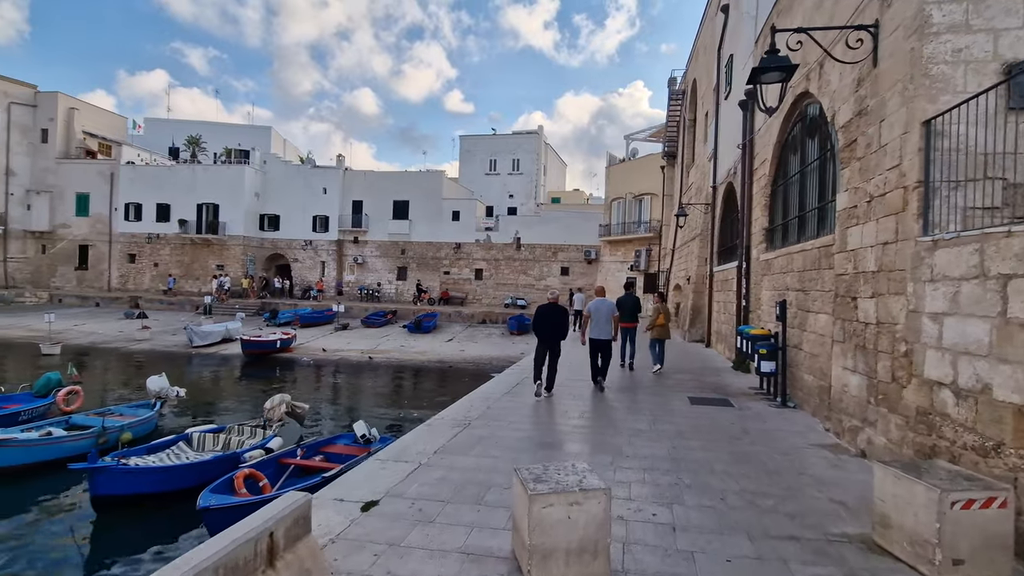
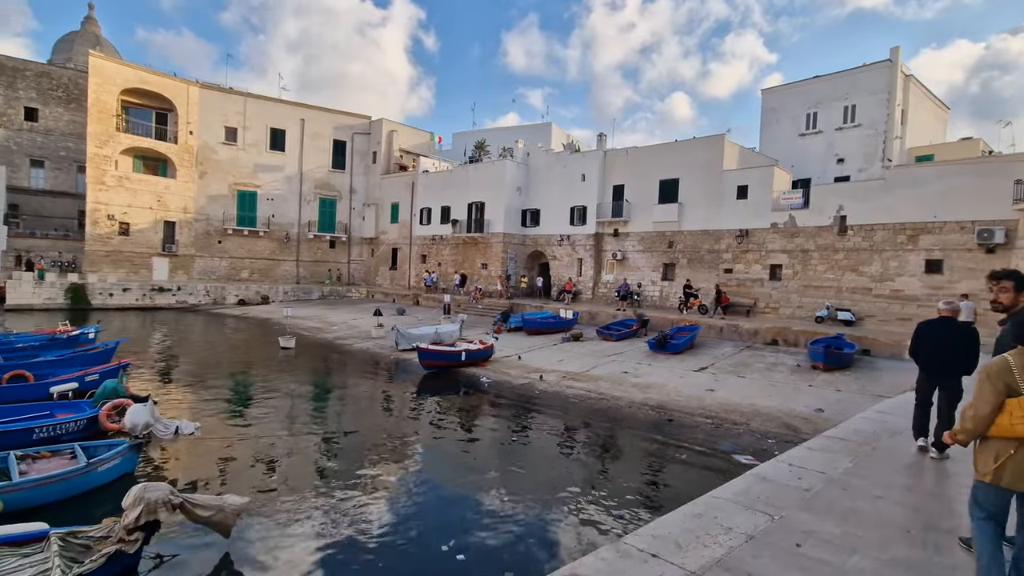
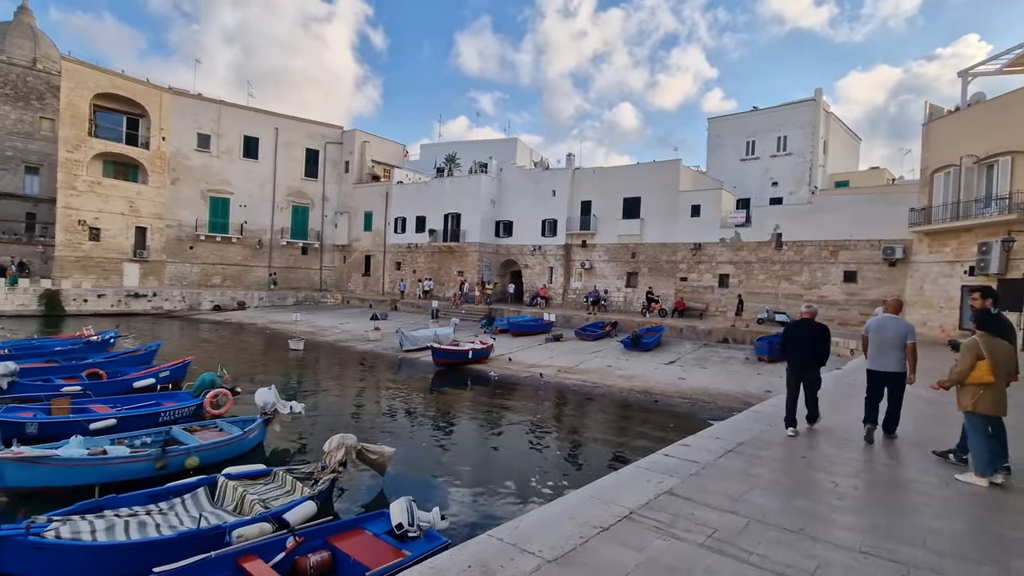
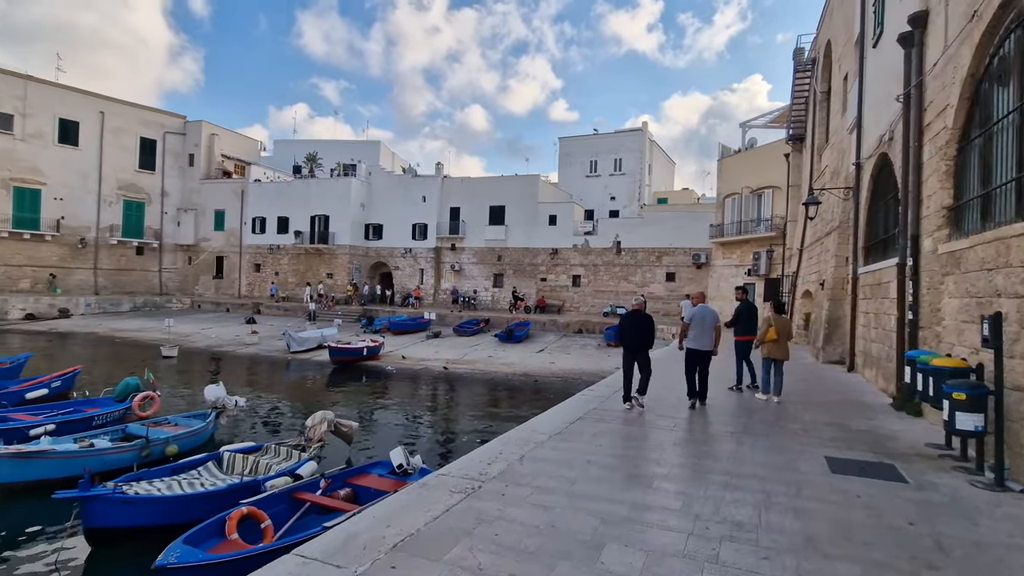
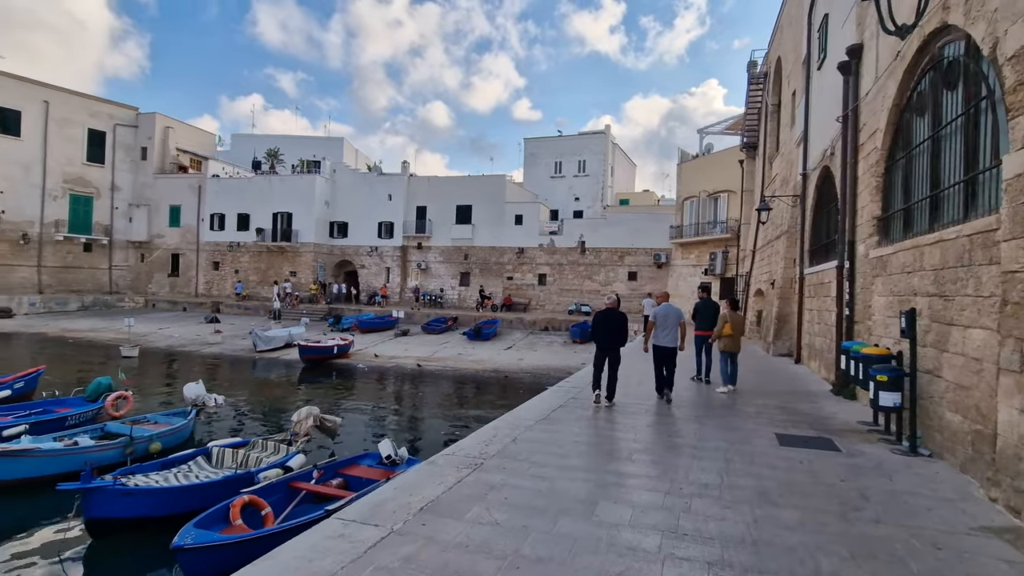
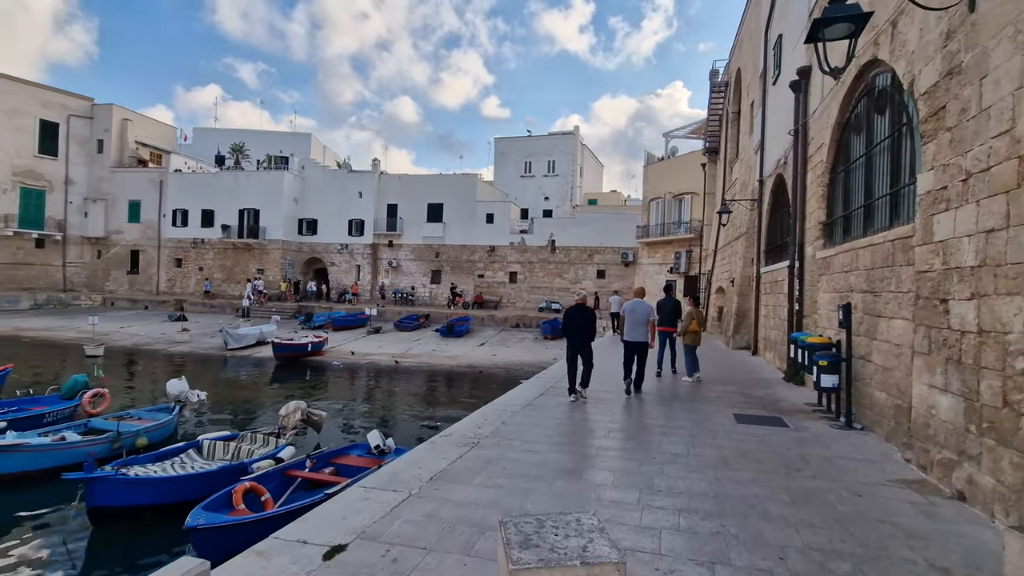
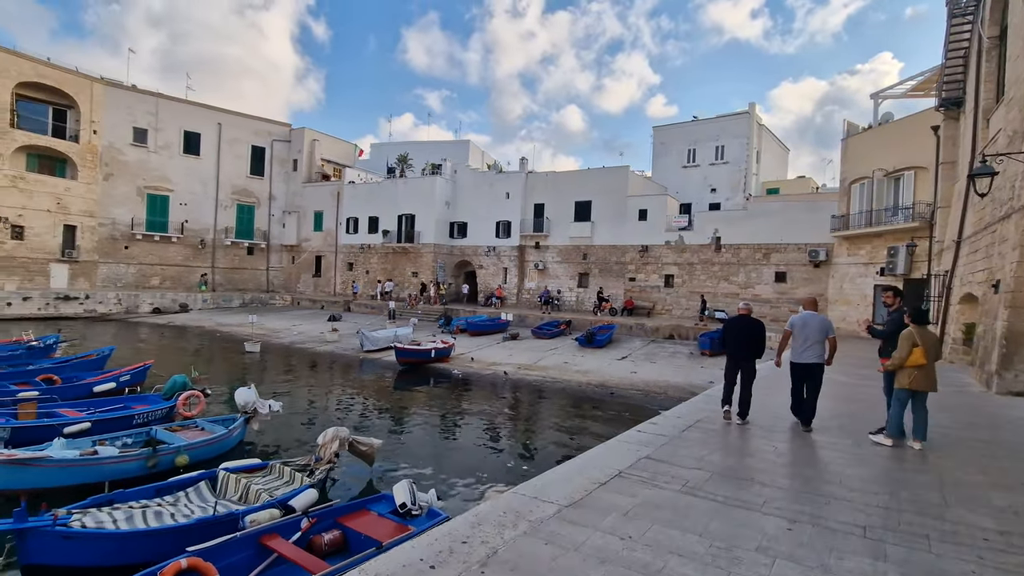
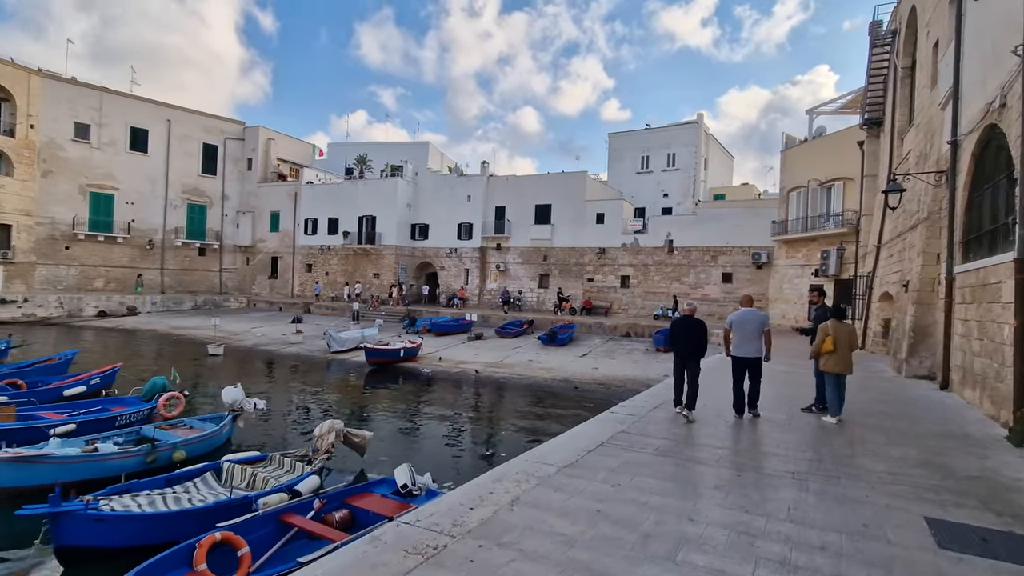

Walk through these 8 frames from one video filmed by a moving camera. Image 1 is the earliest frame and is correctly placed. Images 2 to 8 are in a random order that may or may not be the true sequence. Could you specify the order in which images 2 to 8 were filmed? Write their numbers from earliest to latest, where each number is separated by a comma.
6, 5, 4, 8, 7, 3, 2
